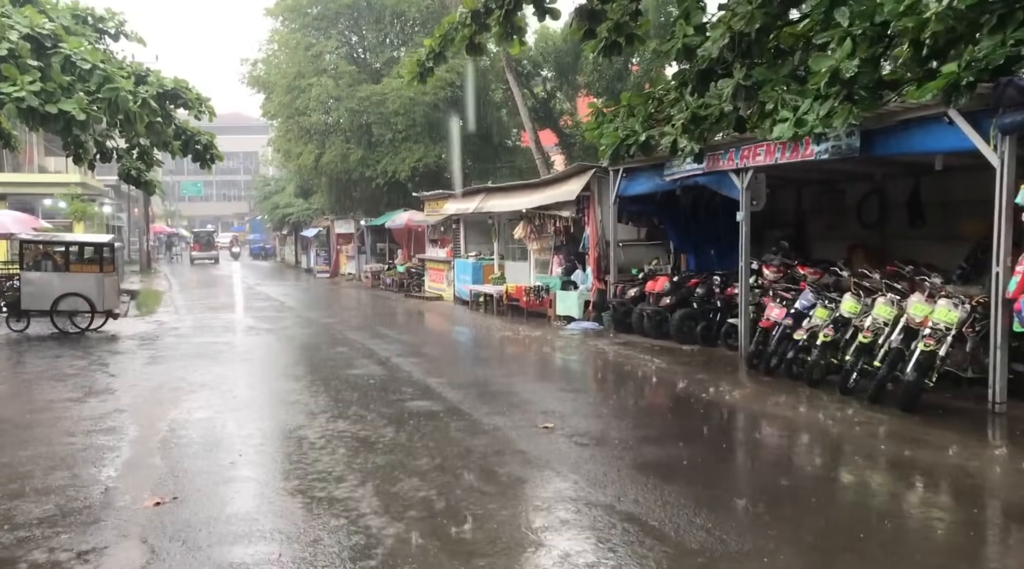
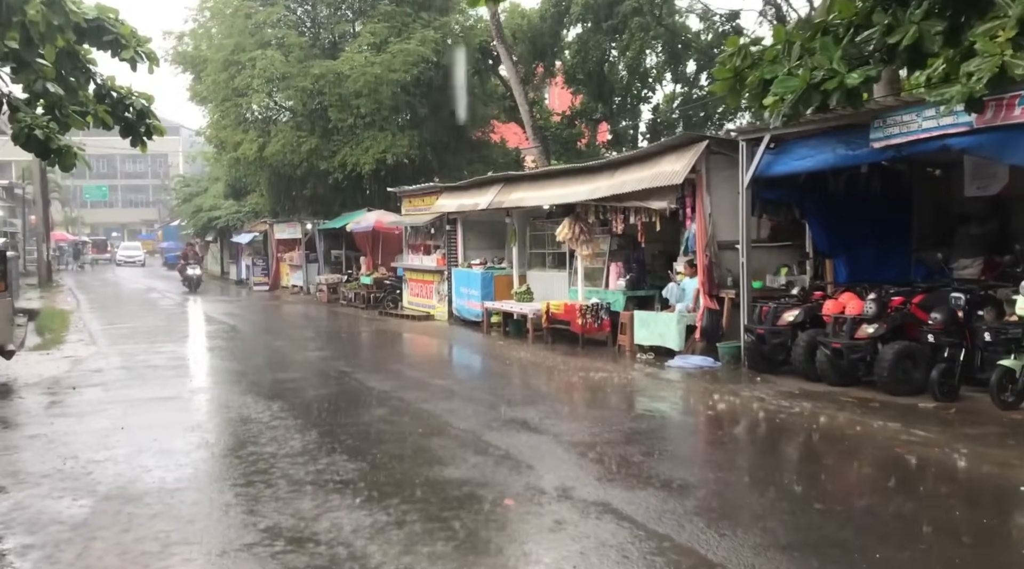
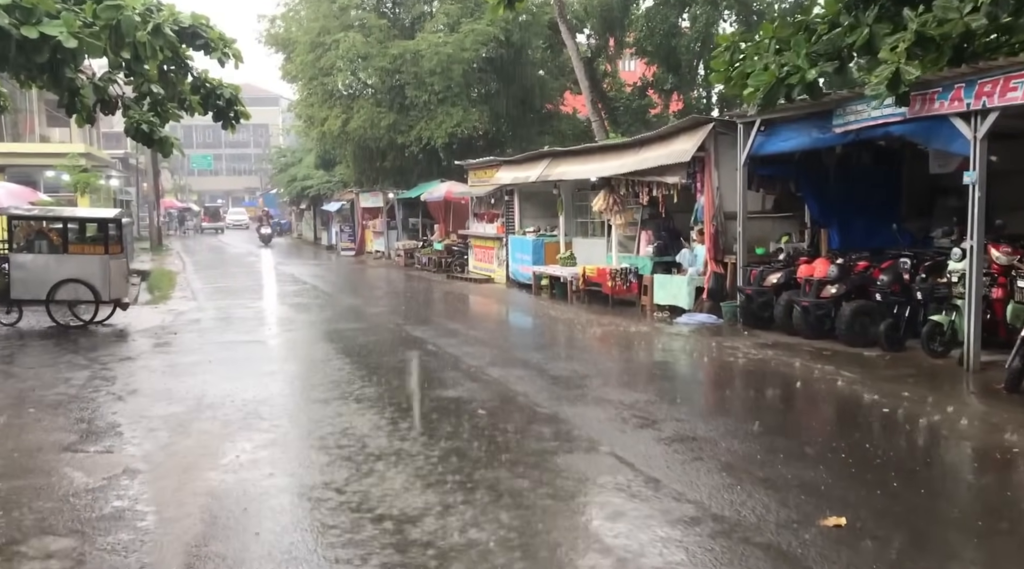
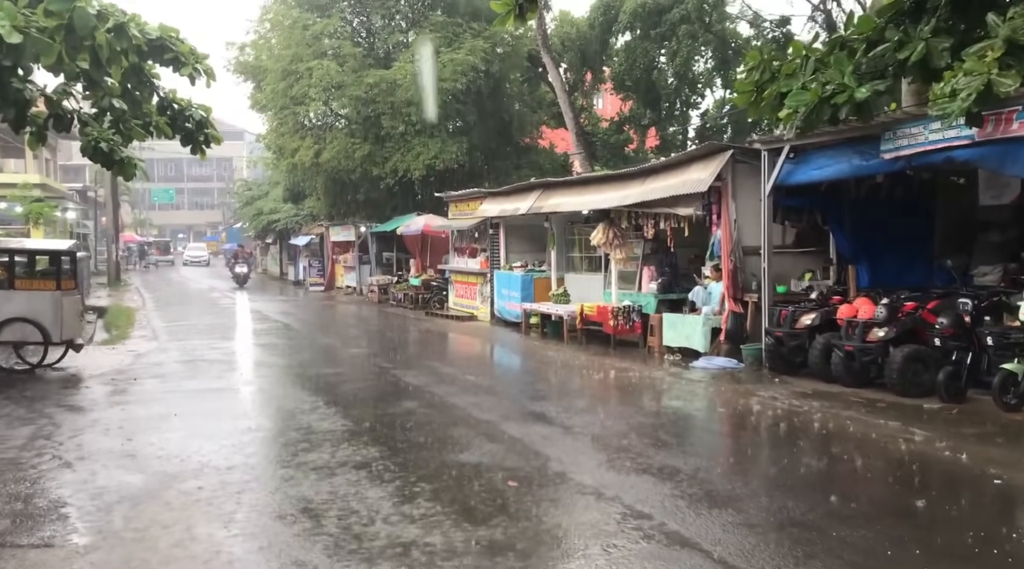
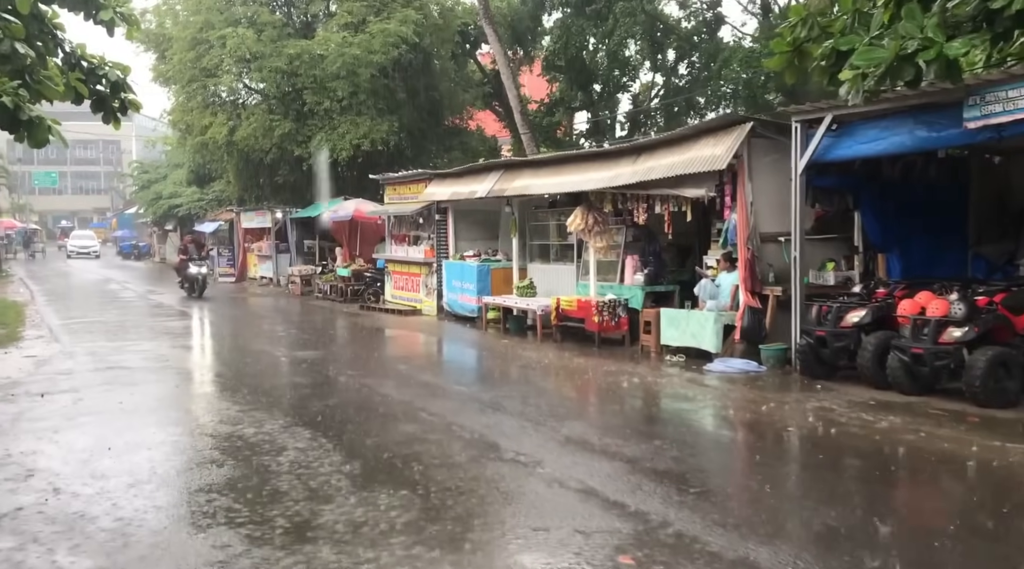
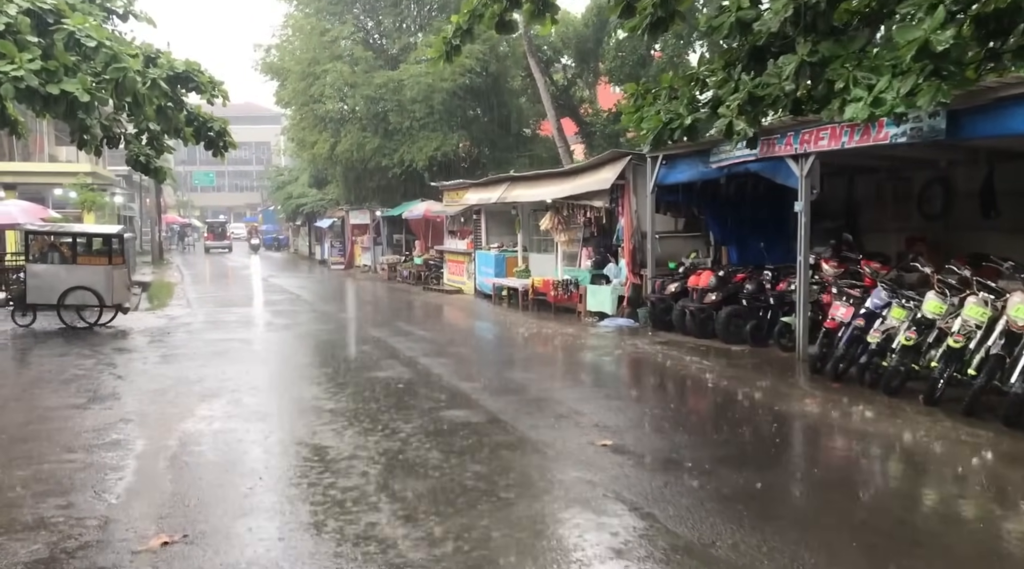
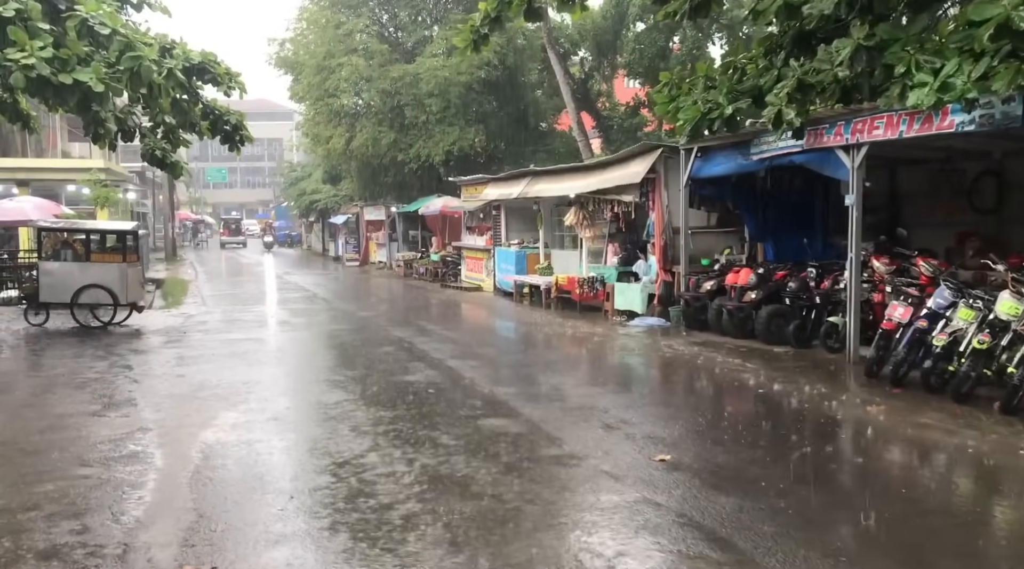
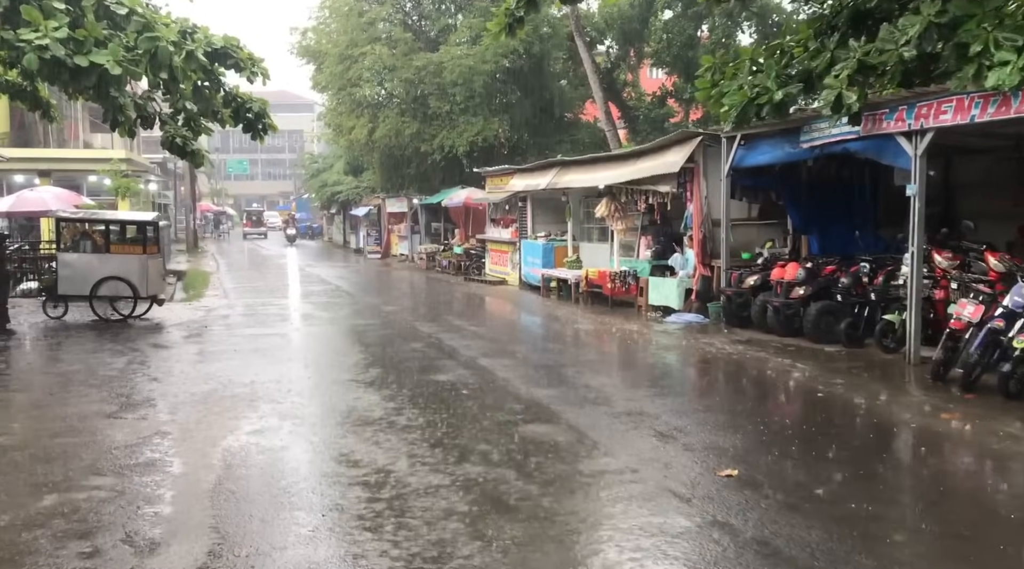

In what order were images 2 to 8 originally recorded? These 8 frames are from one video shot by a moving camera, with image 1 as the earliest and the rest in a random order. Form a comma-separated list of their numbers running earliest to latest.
6, 7, 8, 3, 4, 2, 5
